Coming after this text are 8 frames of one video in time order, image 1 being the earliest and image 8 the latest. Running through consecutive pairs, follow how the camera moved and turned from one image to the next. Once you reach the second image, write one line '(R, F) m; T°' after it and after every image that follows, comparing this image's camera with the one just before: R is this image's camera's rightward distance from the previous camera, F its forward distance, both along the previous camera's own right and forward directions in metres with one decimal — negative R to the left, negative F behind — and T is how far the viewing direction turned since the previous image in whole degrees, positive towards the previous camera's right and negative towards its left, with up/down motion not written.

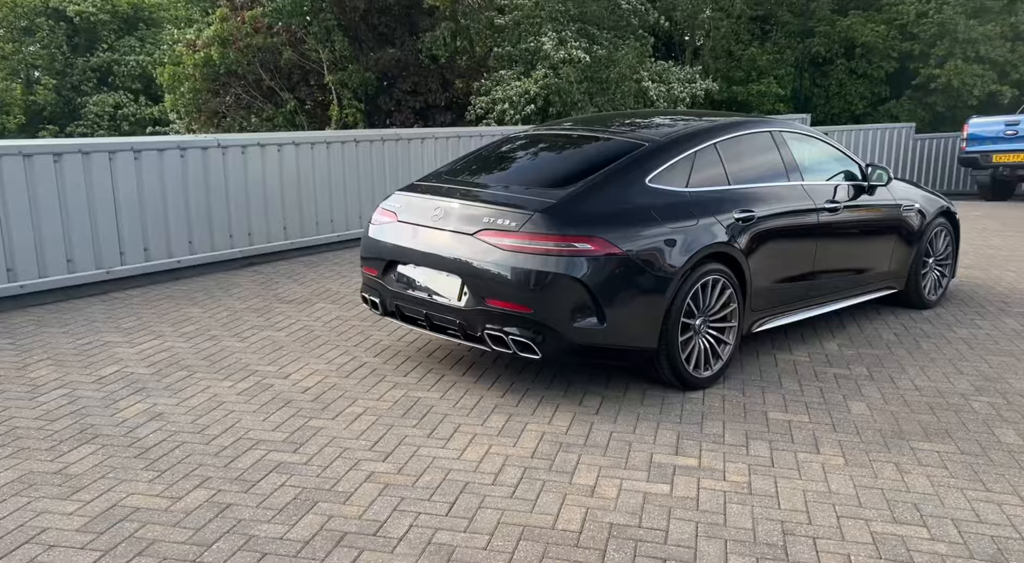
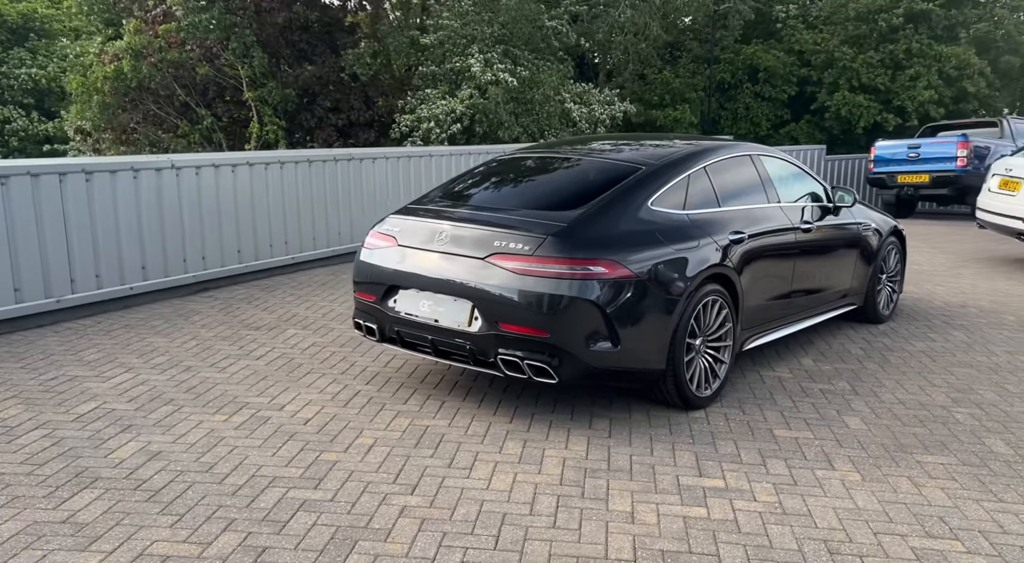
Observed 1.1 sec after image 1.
(-0.4, +0.1) m; +5°
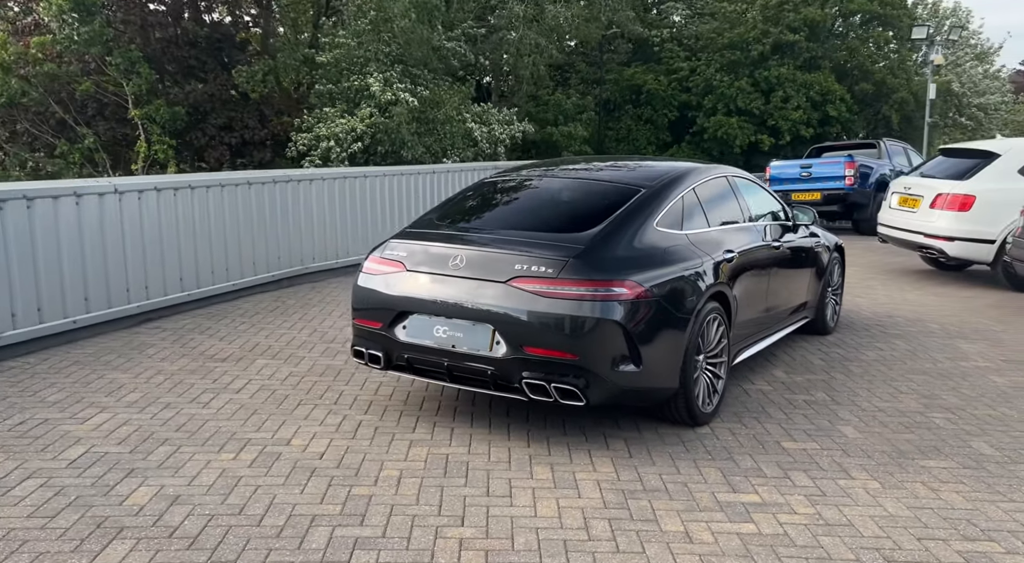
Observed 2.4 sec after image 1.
(-0.5, +0.1) m; +7°
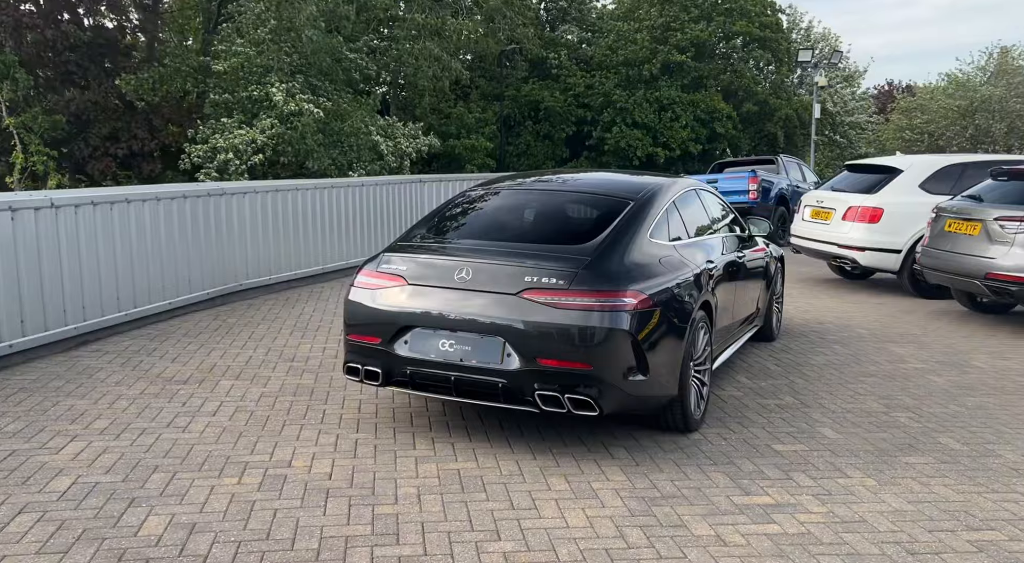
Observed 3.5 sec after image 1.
(-0.4, 0.0) m; +6°
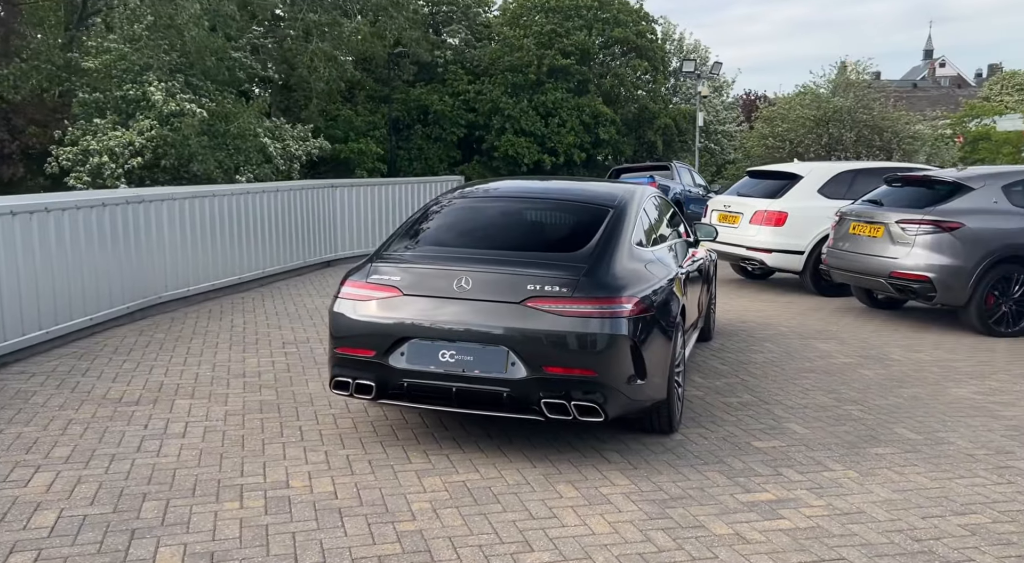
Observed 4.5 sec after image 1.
(-0.4, 0.0) m; +7°
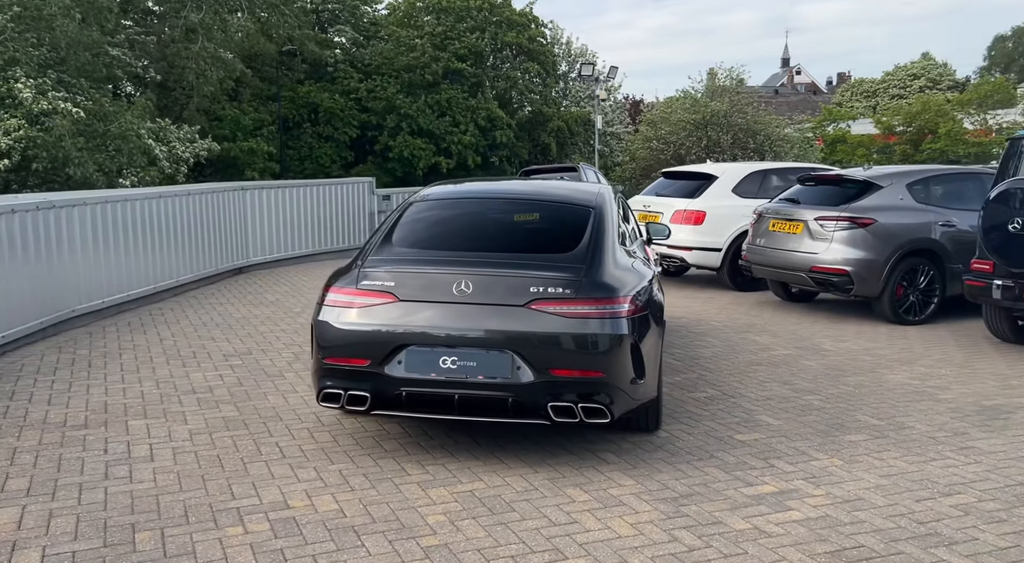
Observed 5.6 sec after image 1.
(-0.4, +0.1) m; +7°
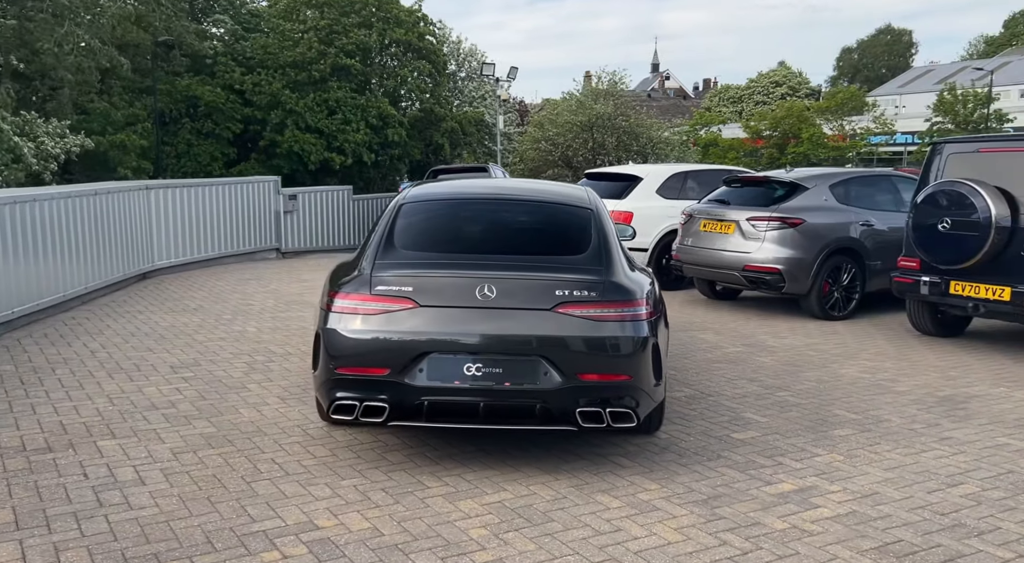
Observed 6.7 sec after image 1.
(-0.5, +0.1) m; +7°
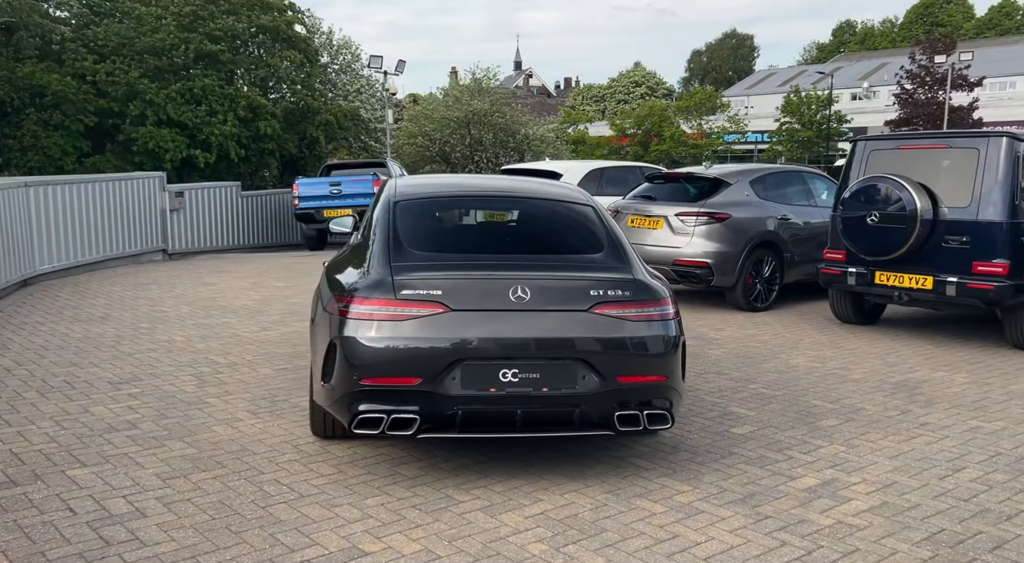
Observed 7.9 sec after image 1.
(-0.6, +0.1) m; +7°
